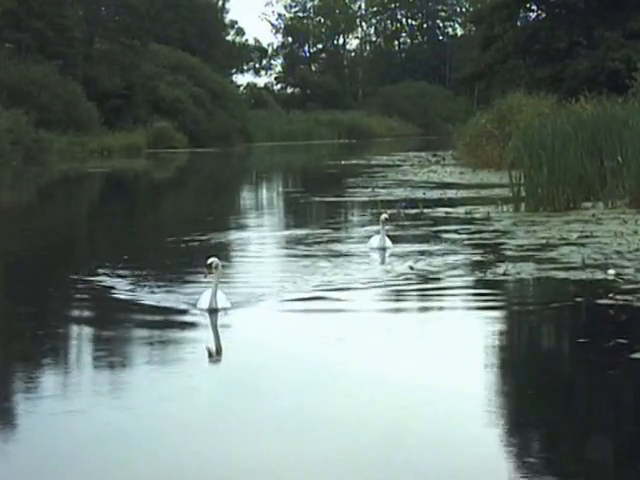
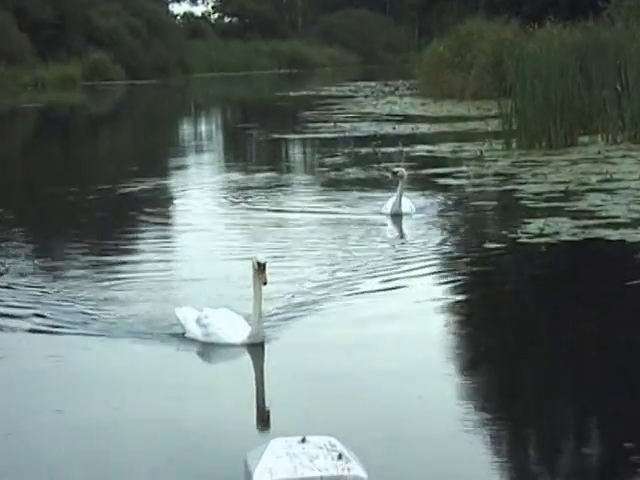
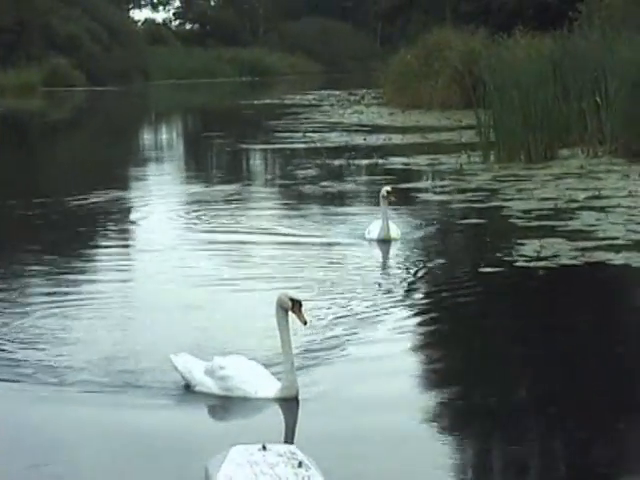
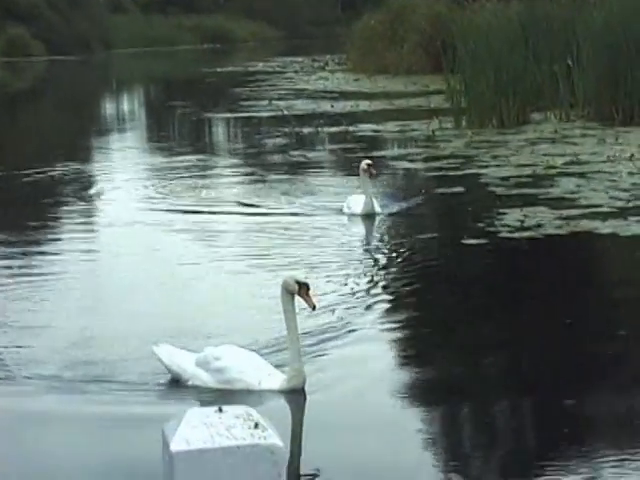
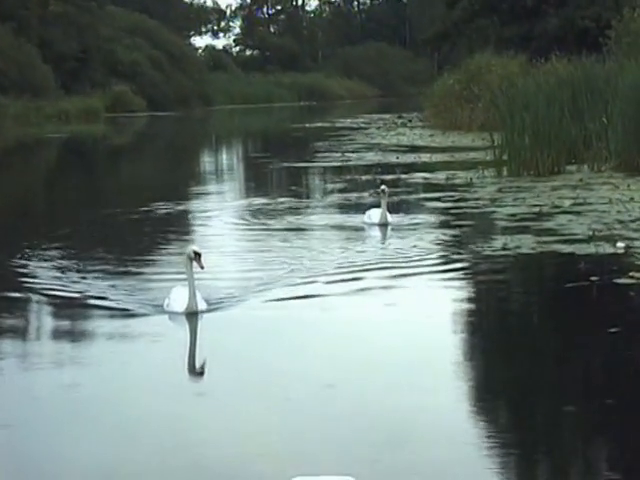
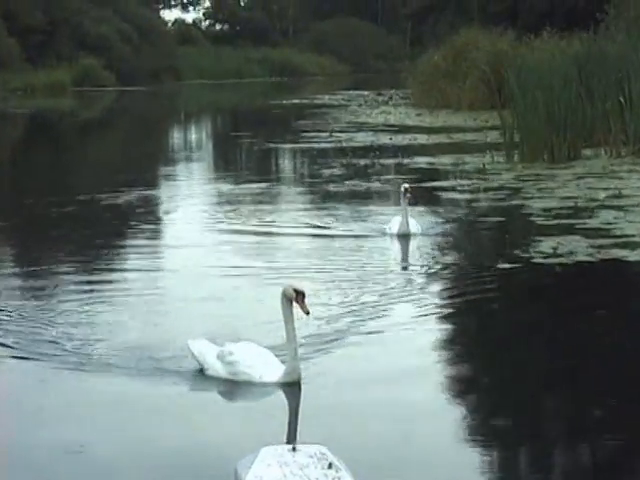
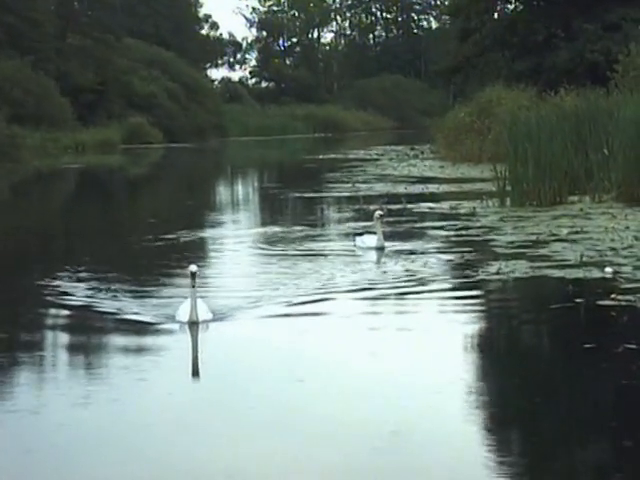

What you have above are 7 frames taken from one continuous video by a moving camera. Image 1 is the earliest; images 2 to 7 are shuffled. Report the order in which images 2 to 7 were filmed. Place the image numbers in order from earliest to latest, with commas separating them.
7, 5, 2, 6, 3, 4
